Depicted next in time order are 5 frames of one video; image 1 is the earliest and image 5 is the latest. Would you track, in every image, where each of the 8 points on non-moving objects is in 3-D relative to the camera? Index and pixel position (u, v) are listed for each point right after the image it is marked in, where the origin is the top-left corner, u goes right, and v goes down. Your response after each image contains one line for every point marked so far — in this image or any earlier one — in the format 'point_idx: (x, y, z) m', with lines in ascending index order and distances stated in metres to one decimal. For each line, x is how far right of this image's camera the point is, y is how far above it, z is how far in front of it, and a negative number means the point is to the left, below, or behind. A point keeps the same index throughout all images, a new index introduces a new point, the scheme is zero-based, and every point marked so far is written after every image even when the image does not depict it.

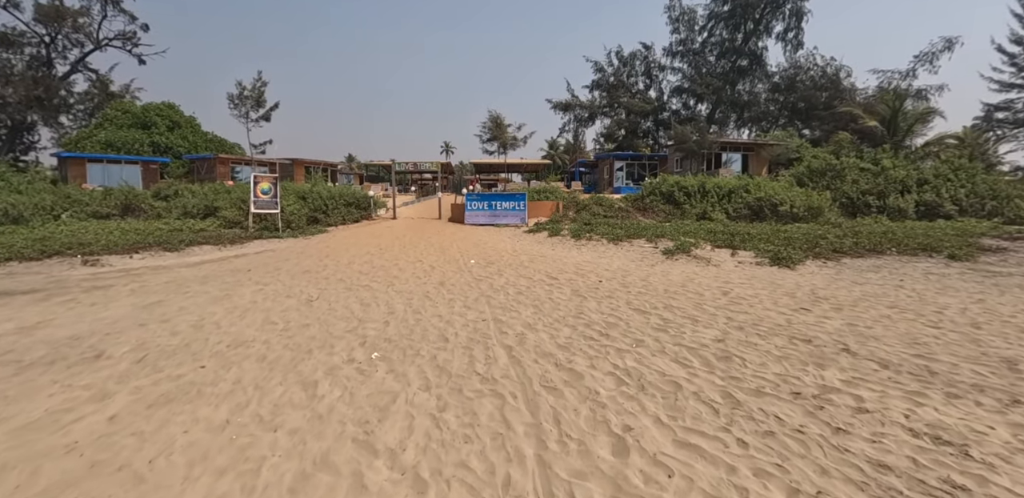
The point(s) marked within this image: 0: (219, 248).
0: (-9.1, 0.0, +12.8) m
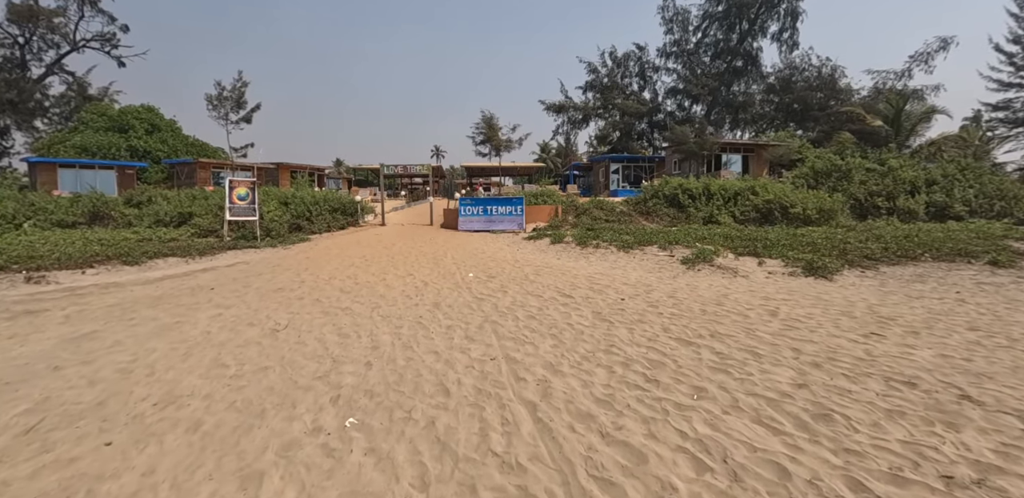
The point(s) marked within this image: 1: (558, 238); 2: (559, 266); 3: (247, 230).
0: (-9.0, -0.3, +11.4) m
1: (+1.5, +0.4, +13.3) m
2: (+1.2, -0.4, +9.8) m
3: (-10.3, +0.7, +16.1) m
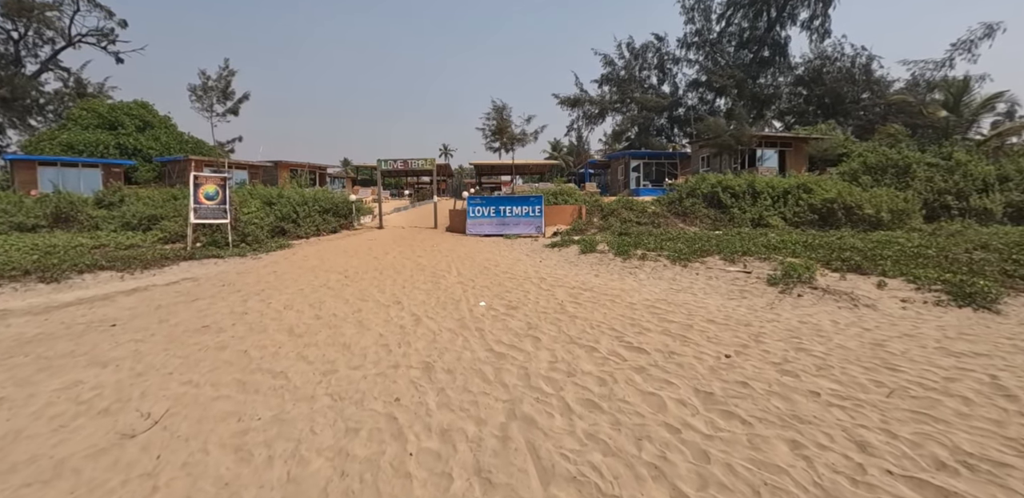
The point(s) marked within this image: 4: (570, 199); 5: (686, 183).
0: (-8.6, -0.6, +9.1) m
1: (+2.1, +0.1, +10.7) m
2: (+1.6, -0.7, +7.2) m
3: (-9.7, +0.5, +13.7) m
4: (+2.6, +2.1, +17.6) m
5: (+8.1, +3.0, +18.9) m
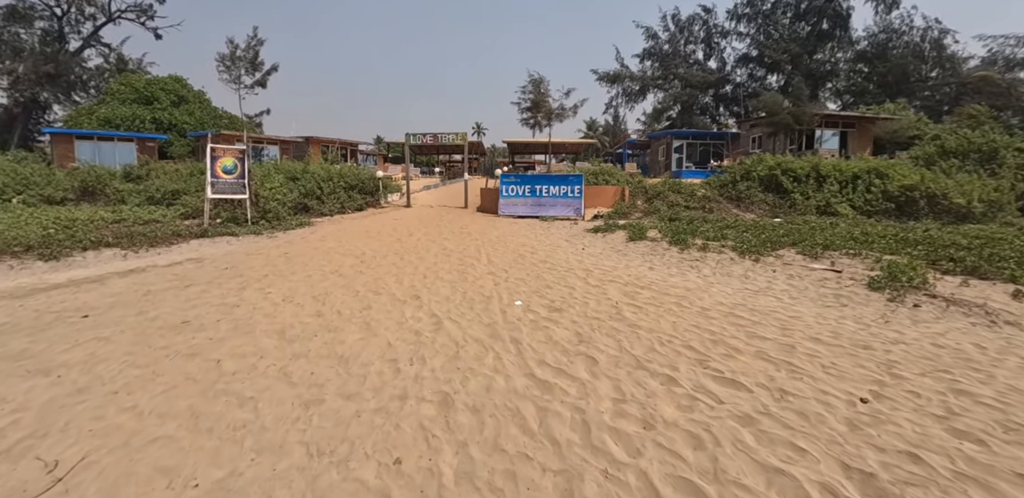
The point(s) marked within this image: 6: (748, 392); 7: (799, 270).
0: (-7.9, -0.1, +8.4) m
1: (+2.8, +0.4, +9.4) m
2: (+2.1, -0.5, +5.9) m
3: (-8.7, +1.2, +13.1) m
4: (+3.8, +2.7, +16.1) m
5: (+9.4, +3.5, +17.1) m
6: (+1.8, -1.1, +3.1) m
7: (+4.7, -0.4, +6.9) m
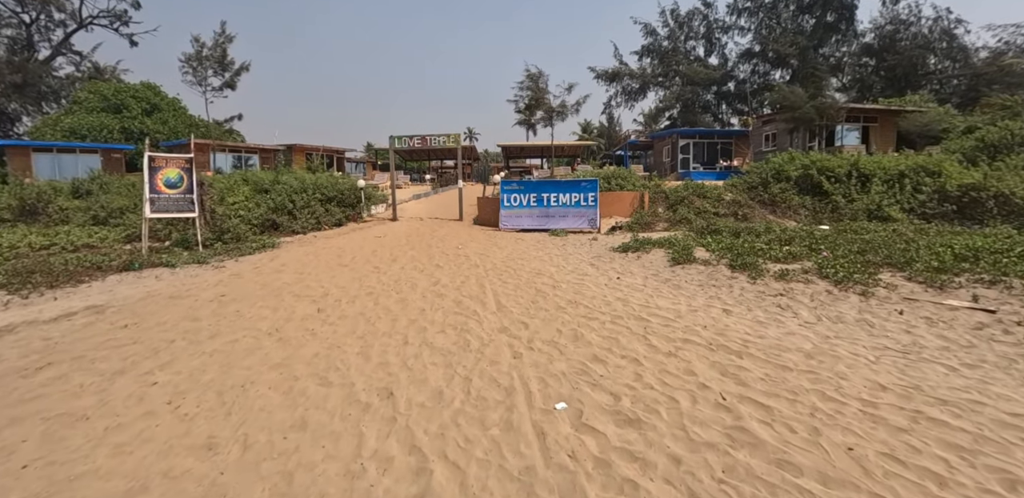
0: (-7.6, -0.8, +6.3) m
1: (+3.0, -0.1, +7.4) m
2: (+2.4, -1.0, +3.9) m
3: (-8.6, +0.4, +10.9) m
4: (+3.9, +2.2, +14.2) m
5: (+9.5, +3.1, +15.2) m
6: (+2.1, -1.5, +1.1) m
7: (+5.0, -0.7, +4.9) m
